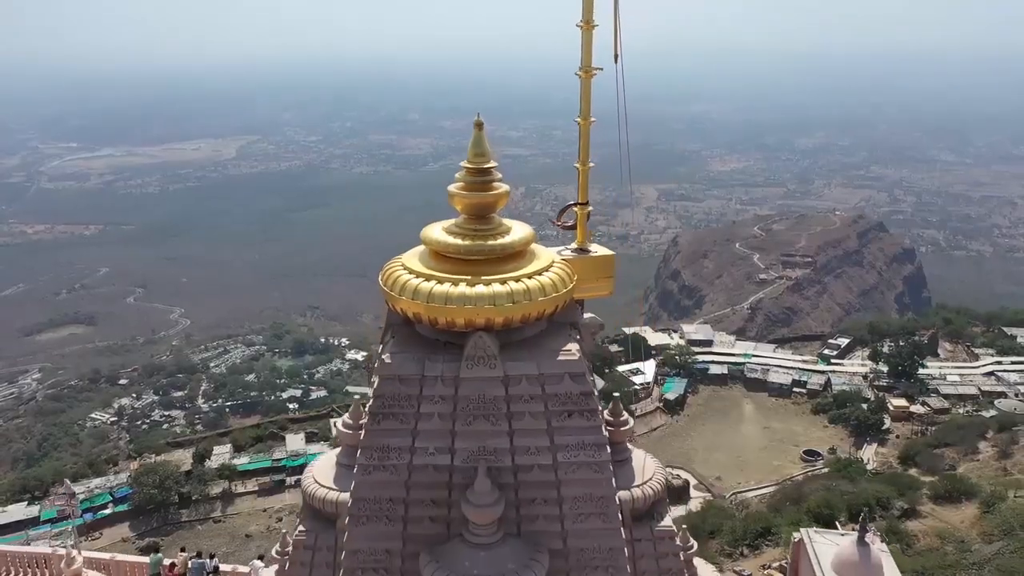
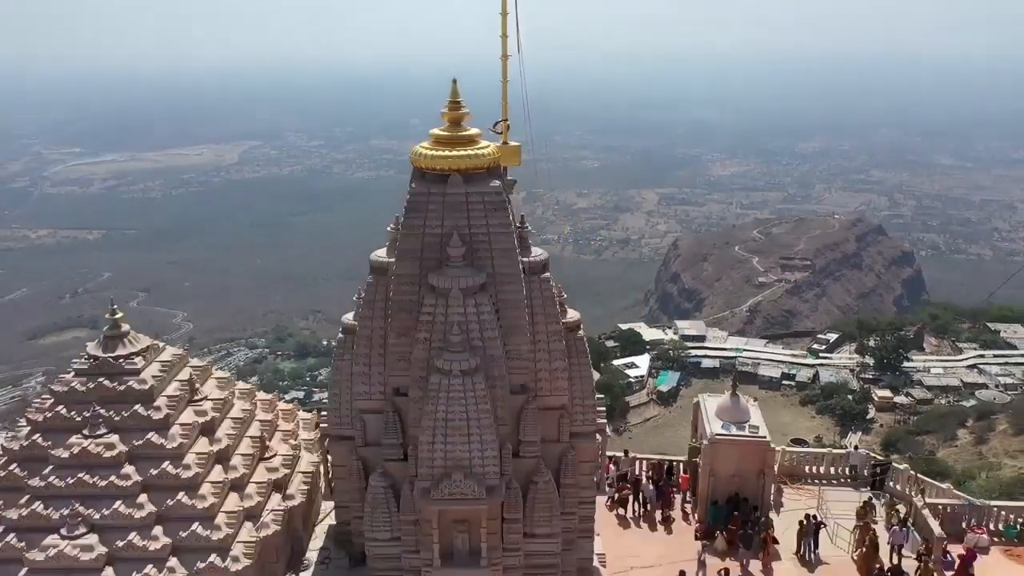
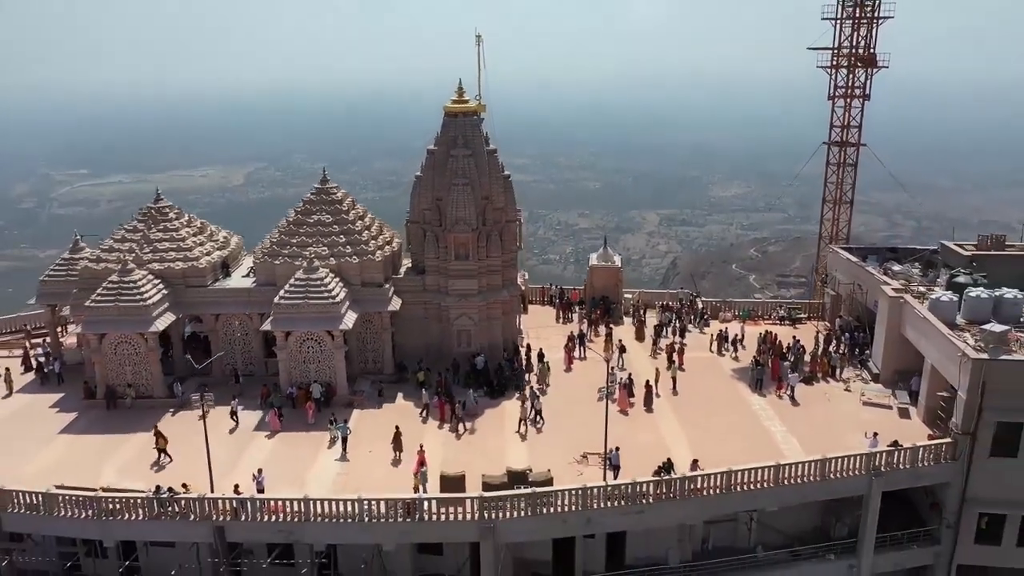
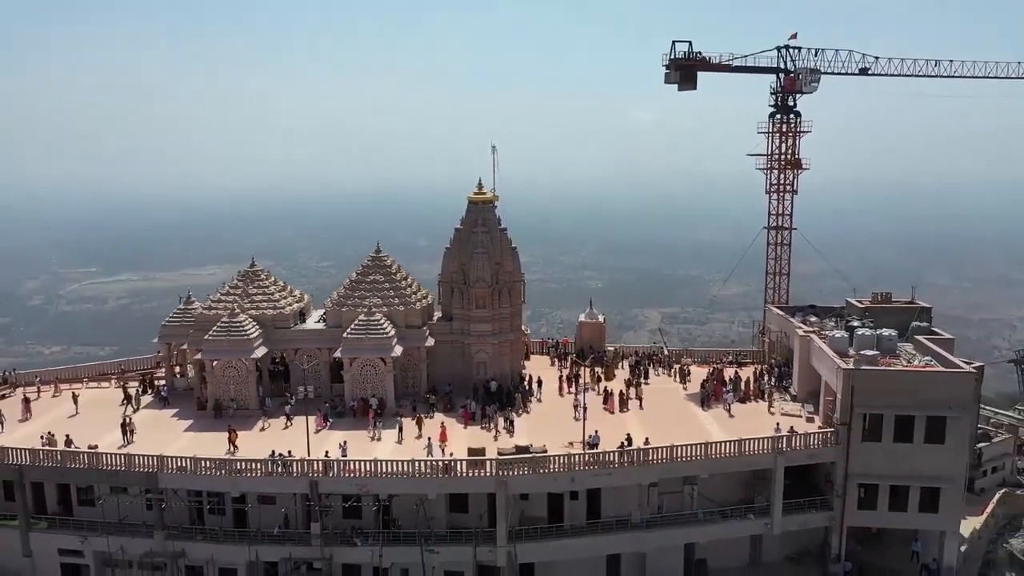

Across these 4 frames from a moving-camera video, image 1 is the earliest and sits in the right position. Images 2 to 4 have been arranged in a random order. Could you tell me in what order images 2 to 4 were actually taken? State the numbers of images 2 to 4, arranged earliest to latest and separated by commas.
2, 3, 4
